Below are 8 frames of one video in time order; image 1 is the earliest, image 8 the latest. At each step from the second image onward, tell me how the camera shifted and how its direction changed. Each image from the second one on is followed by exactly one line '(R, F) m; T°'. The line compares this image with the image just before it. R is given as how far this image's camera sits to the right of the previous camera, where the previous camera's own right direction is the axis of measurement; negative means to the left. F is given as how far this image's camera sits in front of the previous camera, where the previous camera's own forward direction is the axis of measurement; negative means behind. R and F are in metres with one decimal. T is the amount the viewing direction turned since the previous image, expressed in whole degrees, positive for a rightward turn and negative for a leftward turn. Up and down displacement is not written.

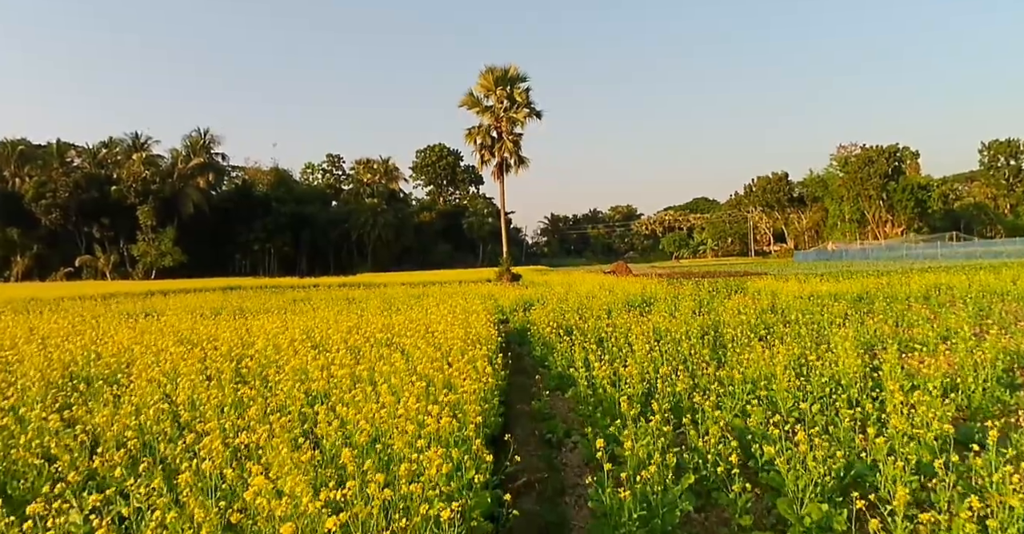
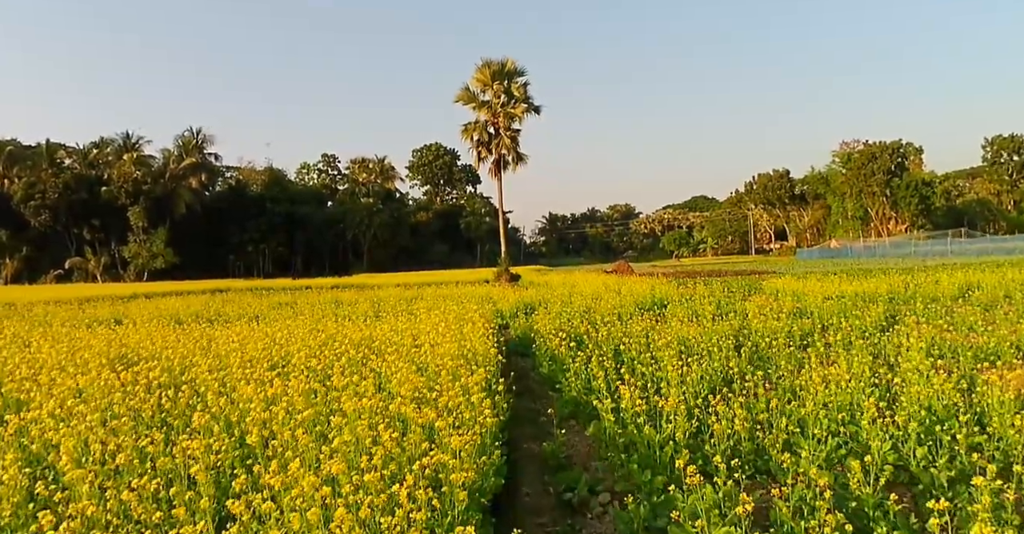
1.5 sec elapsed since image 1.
(-0.1, +1.4) m; 0°
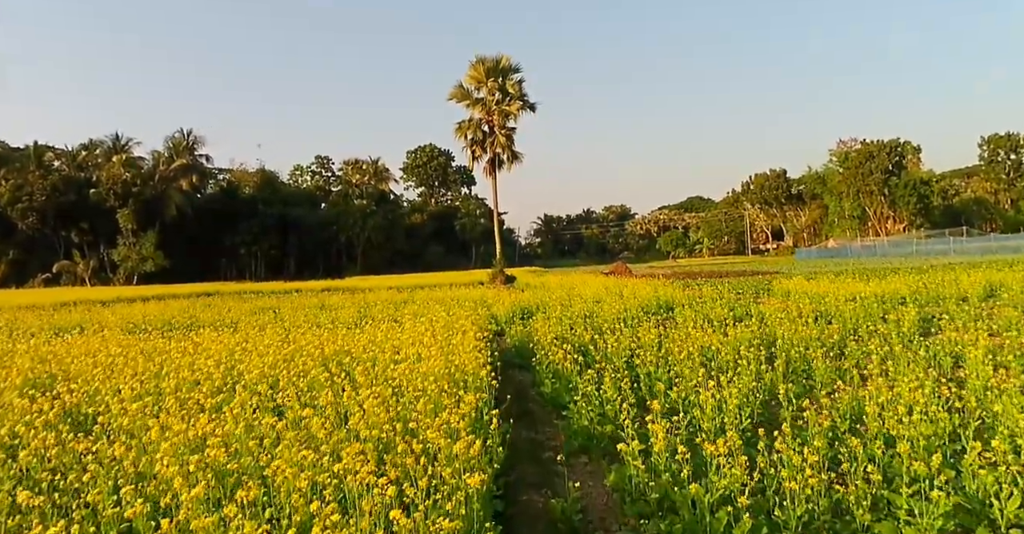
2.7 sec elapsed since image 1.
(0.0, +1.2) m; 0°
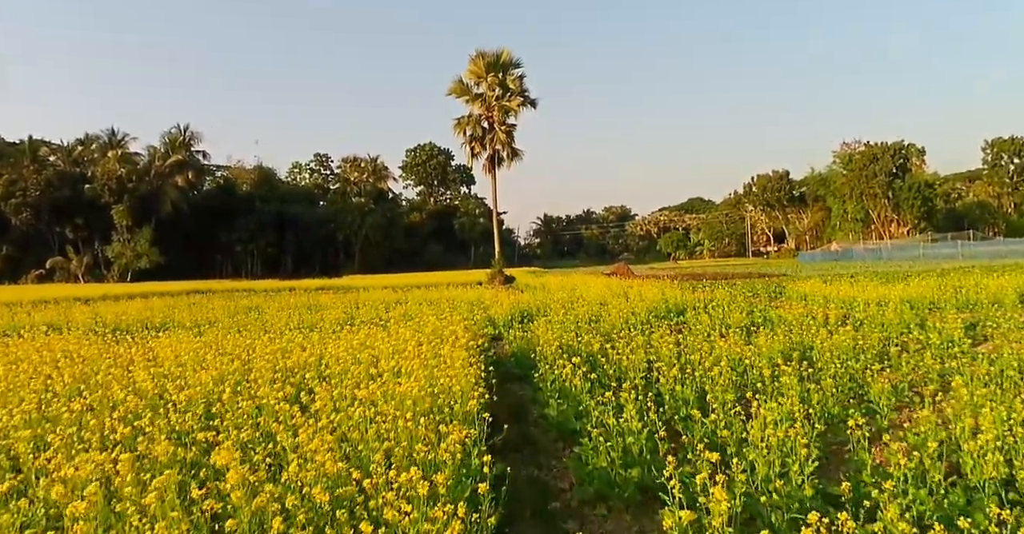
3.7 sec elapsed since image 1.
(0.0, +1.1) m; 0°
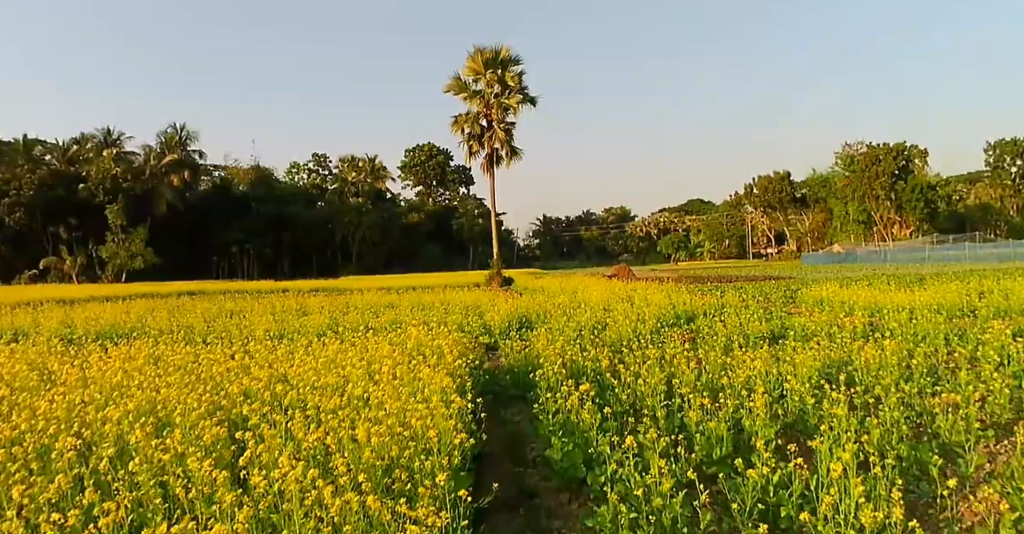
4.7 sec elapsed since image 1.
(0.0, +1.0) m; 0°
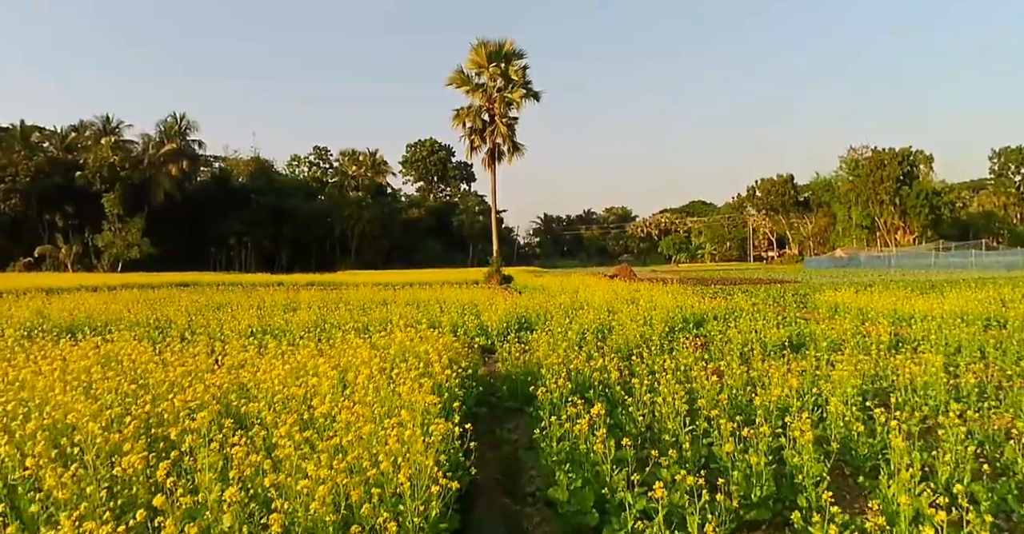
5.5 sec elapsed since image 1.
(0.0, +0.8) m; 0°
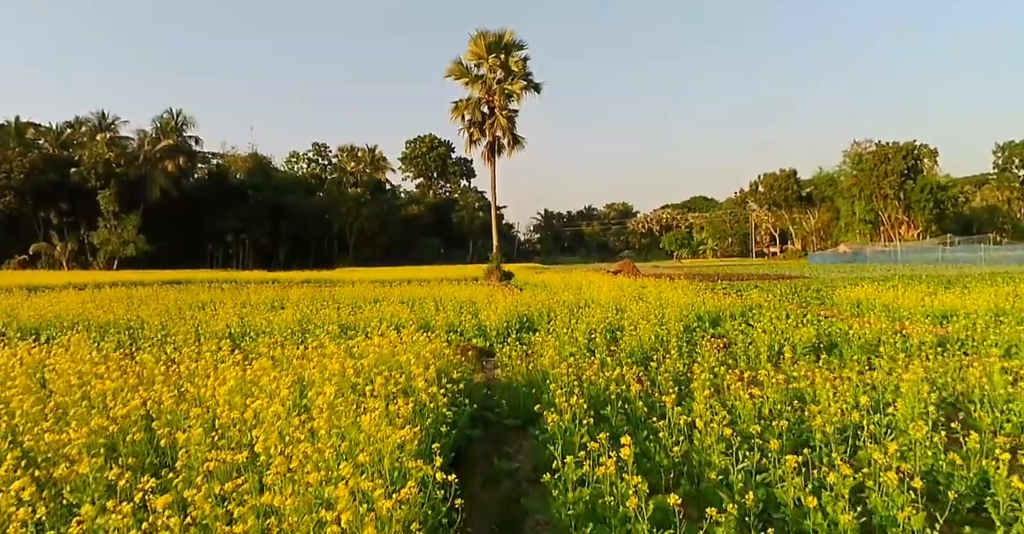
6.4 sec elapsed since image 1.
(0.0, +1.0) m; 0°
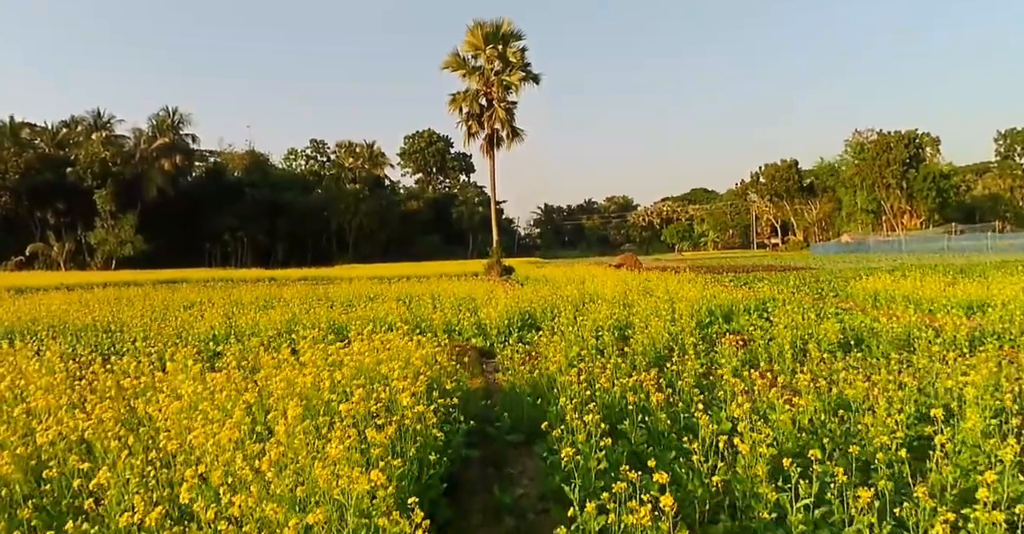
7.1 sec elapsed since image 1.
(0.0, +0.7) m; 0°
